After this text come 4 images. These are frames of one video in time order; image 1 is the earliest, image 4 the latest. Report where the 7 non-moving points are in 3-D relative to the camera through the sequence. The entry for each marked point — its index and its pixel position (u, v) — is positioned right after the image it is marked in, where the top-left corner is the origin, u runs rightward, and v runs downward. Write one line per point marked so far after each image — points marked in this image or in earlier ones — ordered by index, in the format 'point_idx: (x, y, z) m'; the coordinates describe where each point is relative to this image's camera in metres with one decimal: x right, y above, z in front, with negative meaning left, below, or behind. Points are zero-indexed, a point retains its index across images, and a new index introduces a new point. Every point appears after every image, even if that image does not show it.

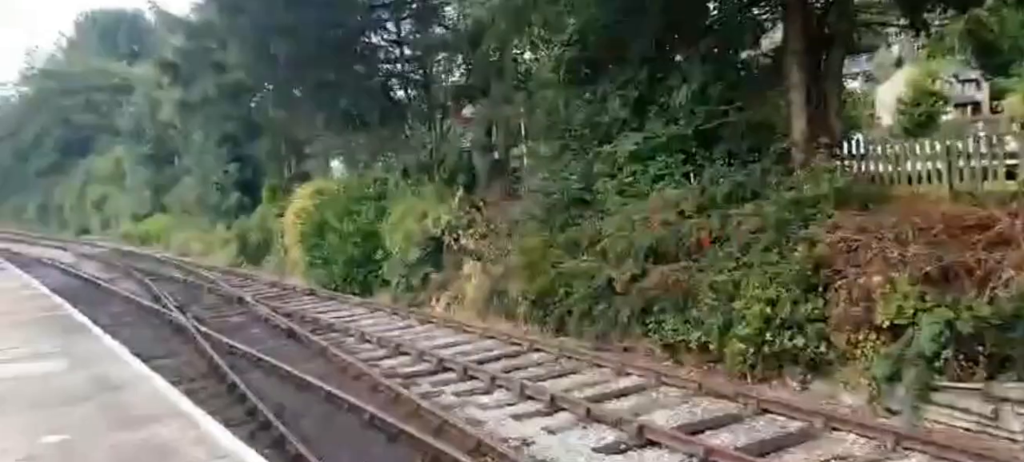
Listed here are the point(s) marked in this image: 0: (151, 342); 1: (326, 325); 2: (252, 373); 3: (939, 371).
0: (-6.2, -1.9, +13.2) m
1: (-3.2, -1.6, +13.4) m
2: (-3.6, -1.9, +10.6) m
3: (+3.4, -1.1, +6.1) m
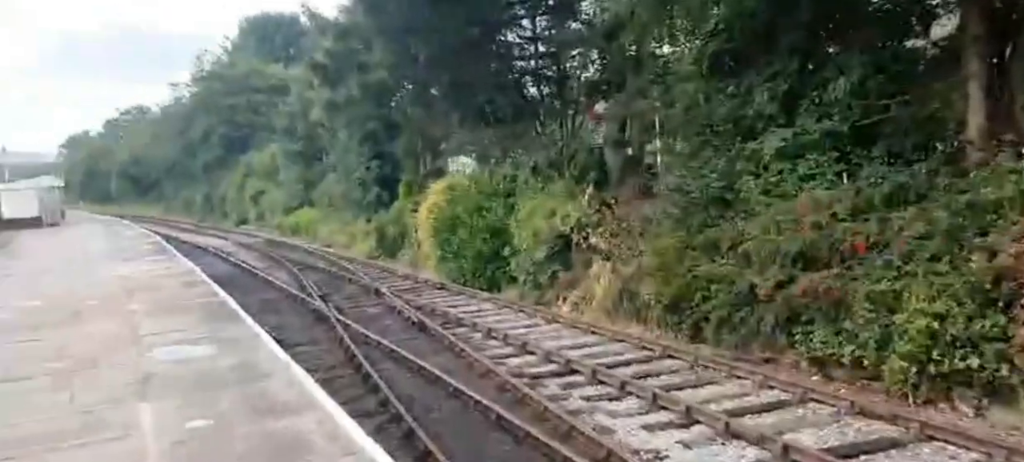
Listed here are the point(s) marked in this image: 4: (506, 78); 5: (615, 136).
0: (-3.9, -1.8, +13.8) m
1: (-1.0, -1.6, +13.5) m
2: (-1.8, -1.9, +10.8) m
3: (+4.4, -1.2, +5.2) m
4: (-0.1, +3.8, +18.8) m
5: (+2.0, +1.8, +15.1) m
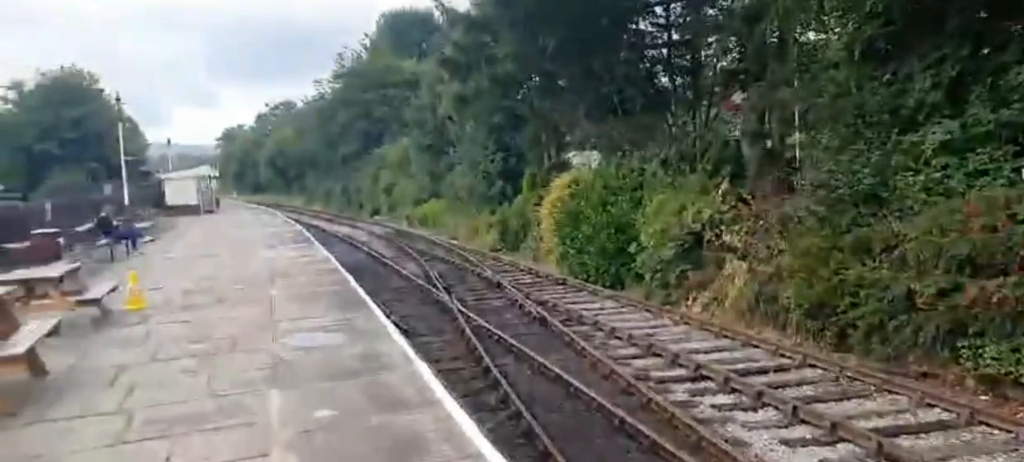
0: (-1.7, -1.6, +14.0) m
1: (+1.1, -1.5, +13.2) m
2: (-0.1, -1.8, +10.7) m
3: (+5.1, -1.2, +4.2) m
4: (+3.0, +3.9, +18.3) m
5: (+4.5, +1.9, +14.3) m
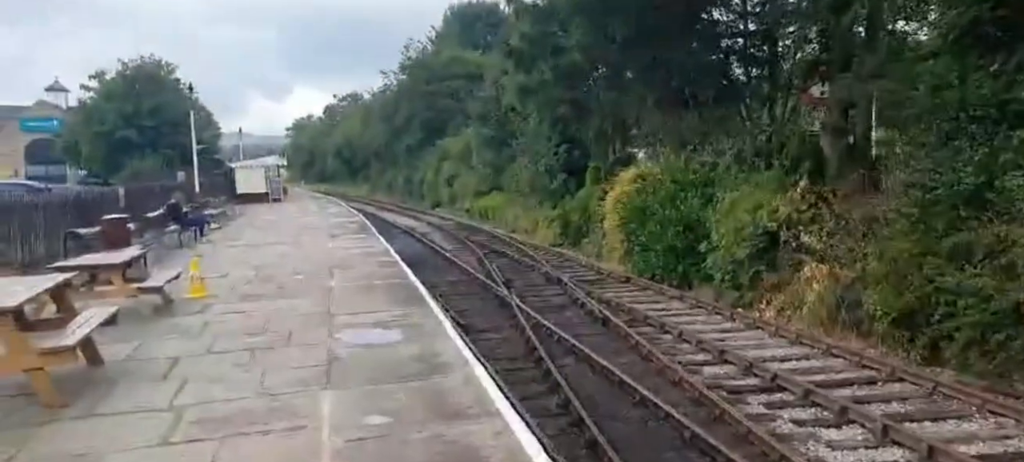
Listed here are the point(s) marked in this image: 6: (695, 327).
0: (-0.6, -1.5, +13.7) m
1: (+2.2, -1.4, +12.7) m
2: (+0.7, -1.7, +10.3) m
3: (+5.4, -1.4, +3.4) m
4: (+4.5, +3.9, +17.6) m
5: (+5.7, +1.9, +13.5) m
6: (+2.8, -1.5, +11.8) m
